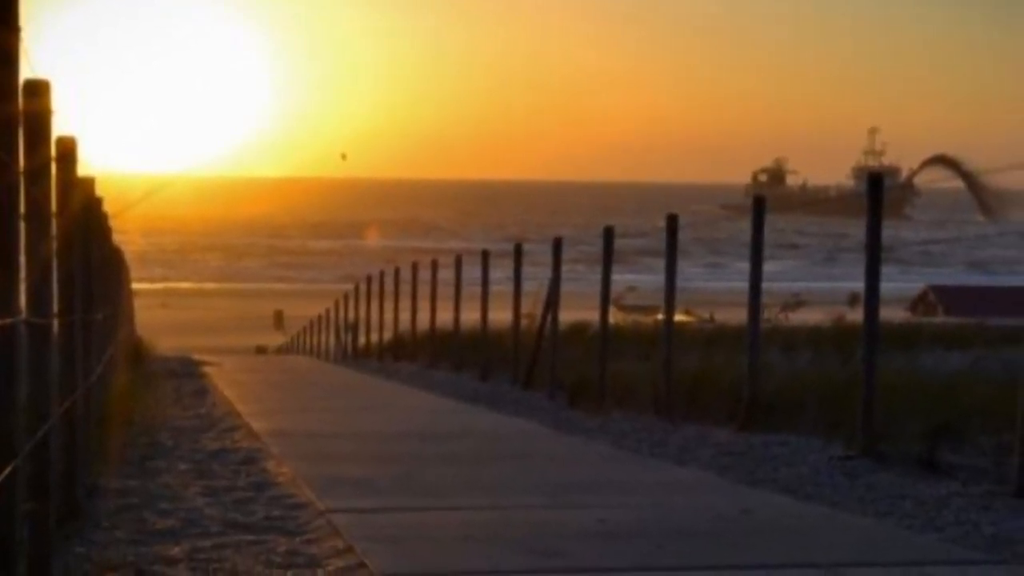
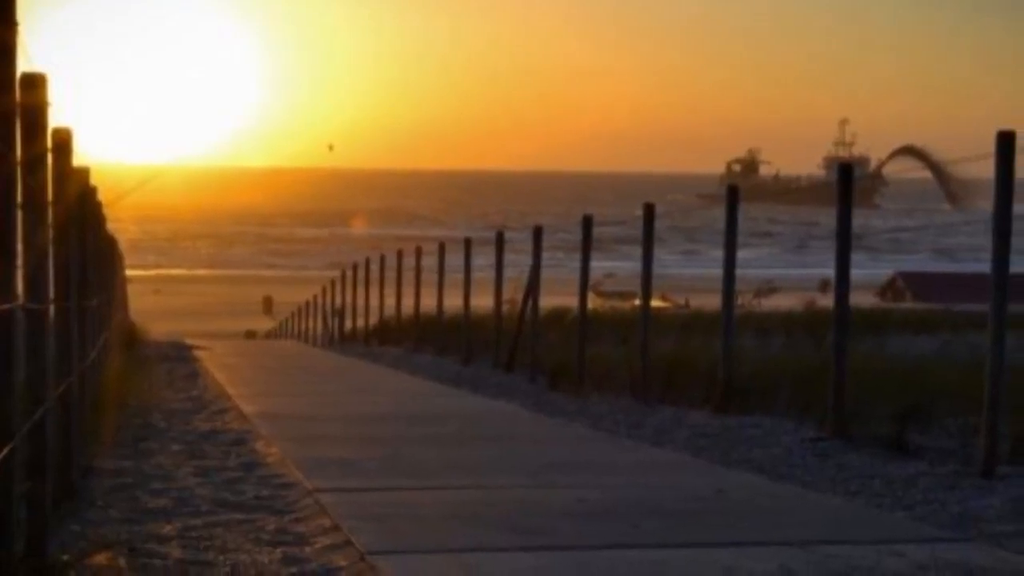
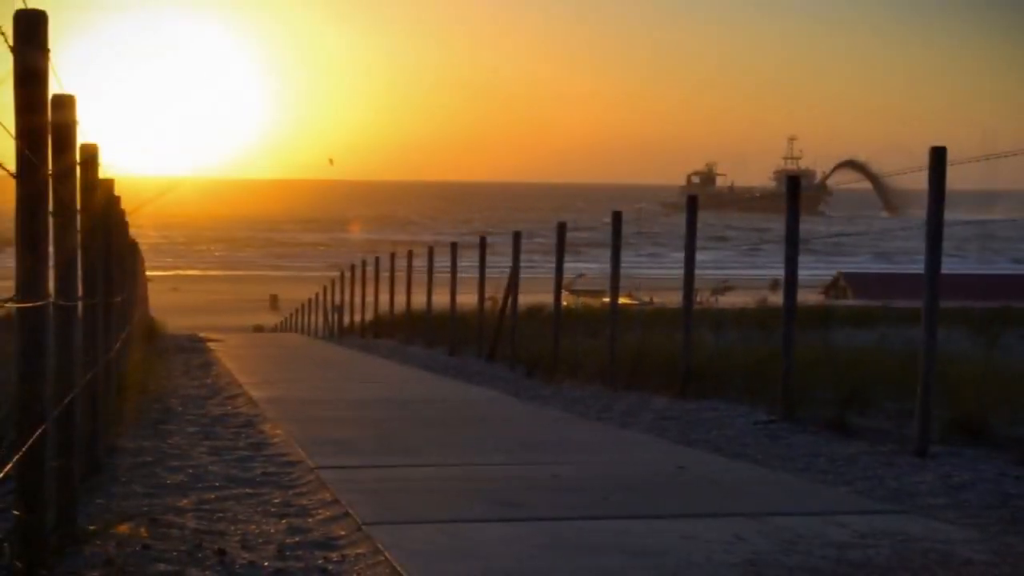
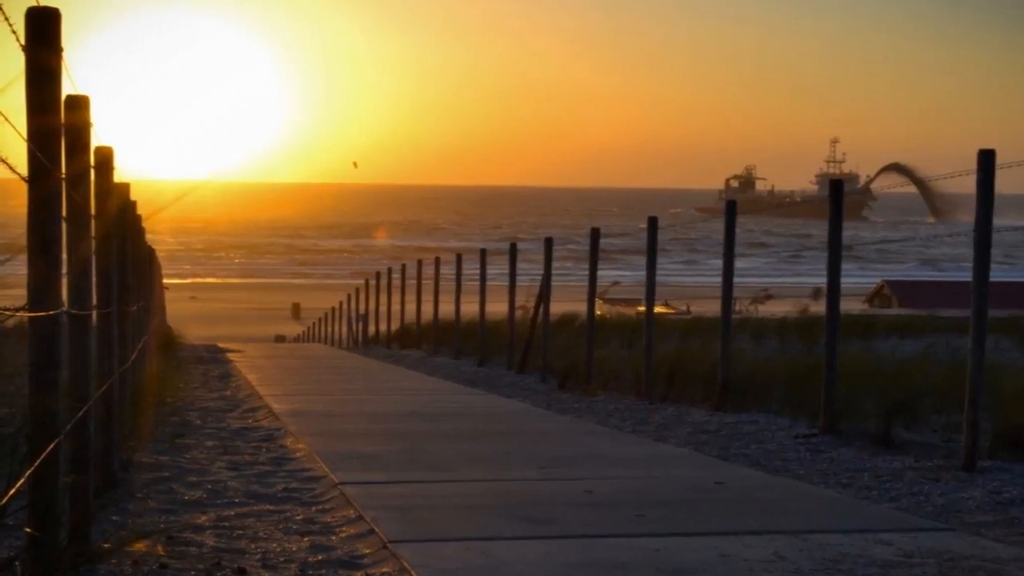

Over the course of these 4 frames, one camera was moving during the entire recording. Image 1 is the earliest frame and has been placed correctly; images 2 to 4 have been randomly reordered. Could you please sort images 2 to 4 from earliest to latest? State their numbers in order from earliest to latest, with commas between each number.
2, 3, 4
